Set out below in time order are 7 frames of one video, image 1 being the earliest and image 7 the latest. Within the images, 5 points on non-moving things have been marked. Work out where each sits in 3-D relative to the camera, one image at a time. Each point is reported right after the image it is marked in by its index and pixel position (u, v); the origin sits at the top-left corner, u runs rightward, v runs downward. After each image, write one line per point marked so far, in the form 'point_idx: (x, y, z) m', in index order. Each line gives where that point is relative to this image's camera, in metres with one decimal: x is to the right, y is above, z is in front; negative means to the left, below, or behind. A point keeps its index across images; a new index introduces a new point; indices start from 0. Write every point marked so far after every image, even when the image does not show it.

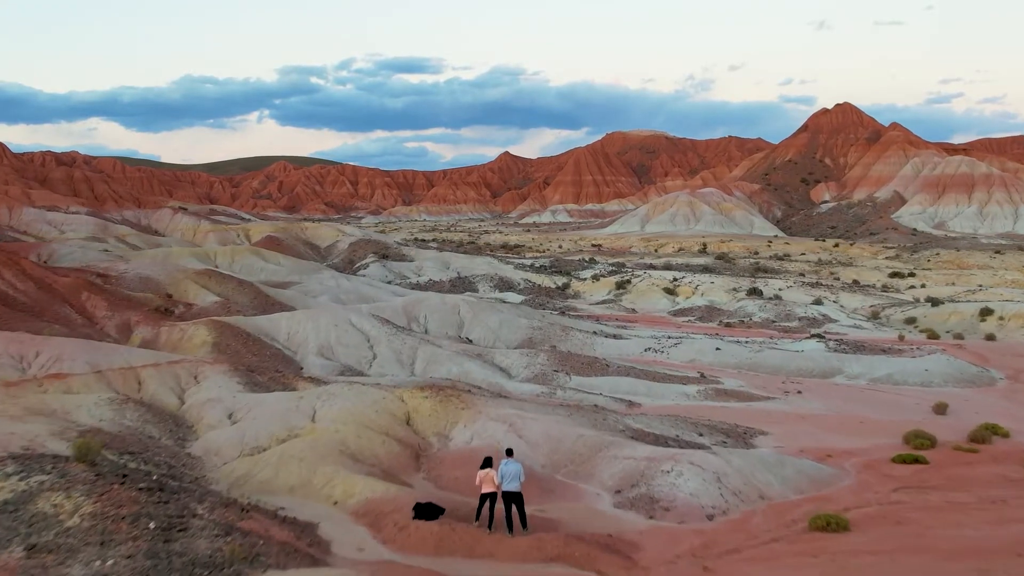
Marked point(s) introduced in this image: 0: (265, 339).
0: (-3.7, -0.8, +18.4) m
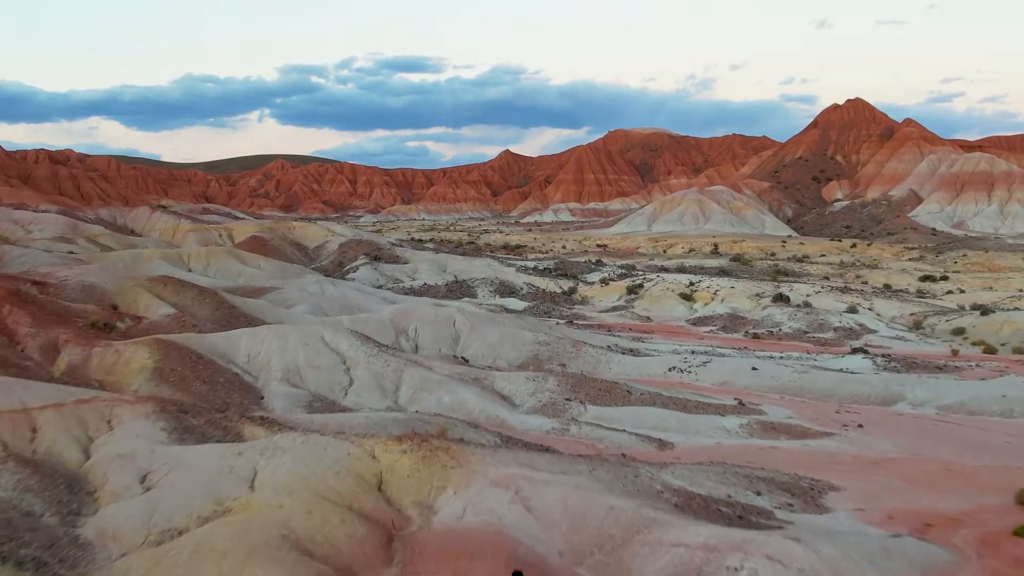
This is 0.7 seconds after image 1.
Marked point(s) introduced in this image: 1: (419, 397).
0: (-3.7, -0.9, +15.3) m
1: (-1.2, -1.4, +15.2) m
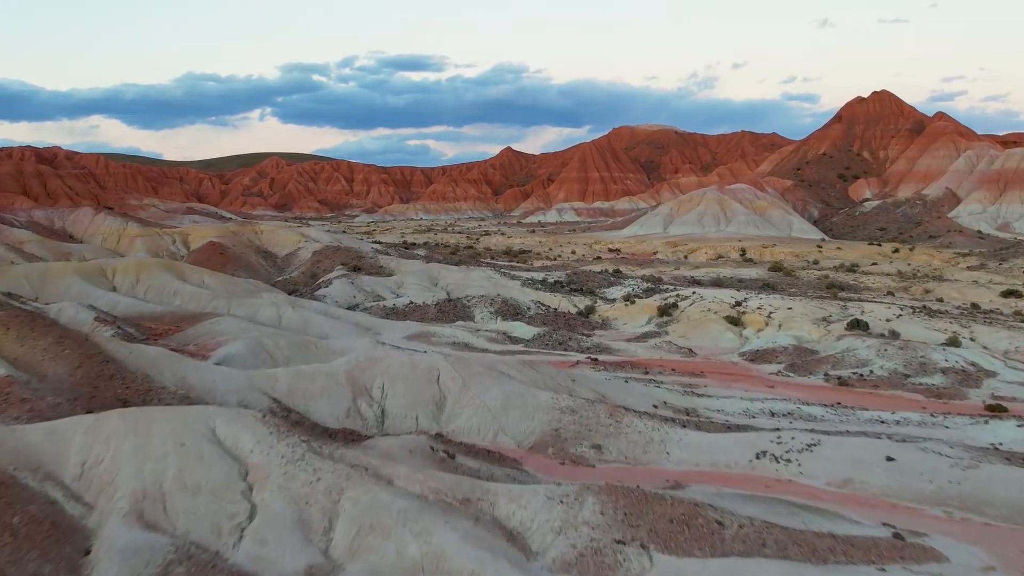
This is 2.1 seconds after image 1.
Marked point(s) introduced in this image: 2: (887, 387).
0: (-3.6, -1.4, +8.9) m
1: (-1.1, -1.9, +8.9) m
2: (+6.0, -1.6, +19.3) m
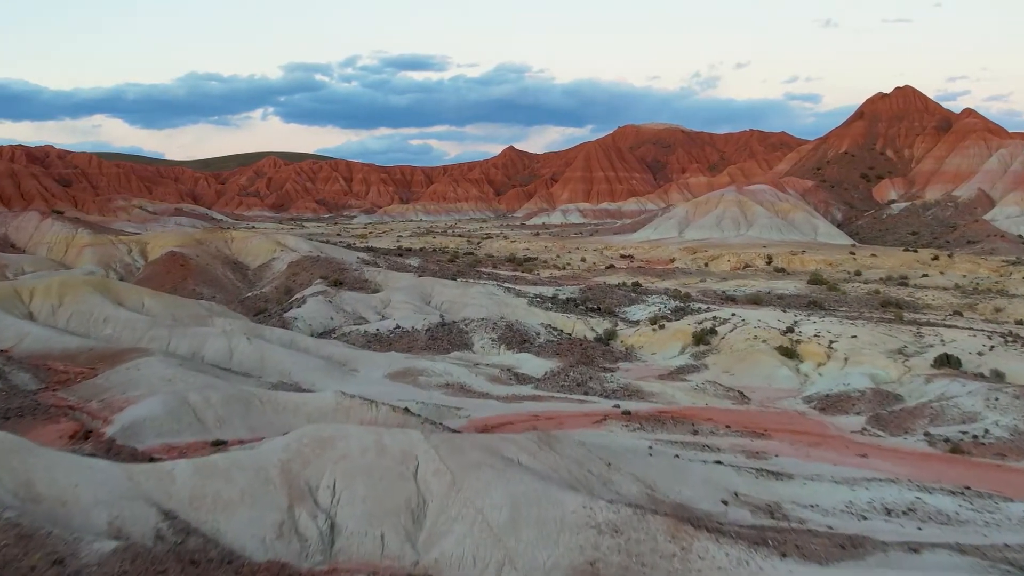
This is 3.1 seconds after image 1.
0: (-3.5, -1.9, +4.3) m
1: (-1.0, -2.3, +4.2) m
2: (+6.1, -2.0, +14.6) m
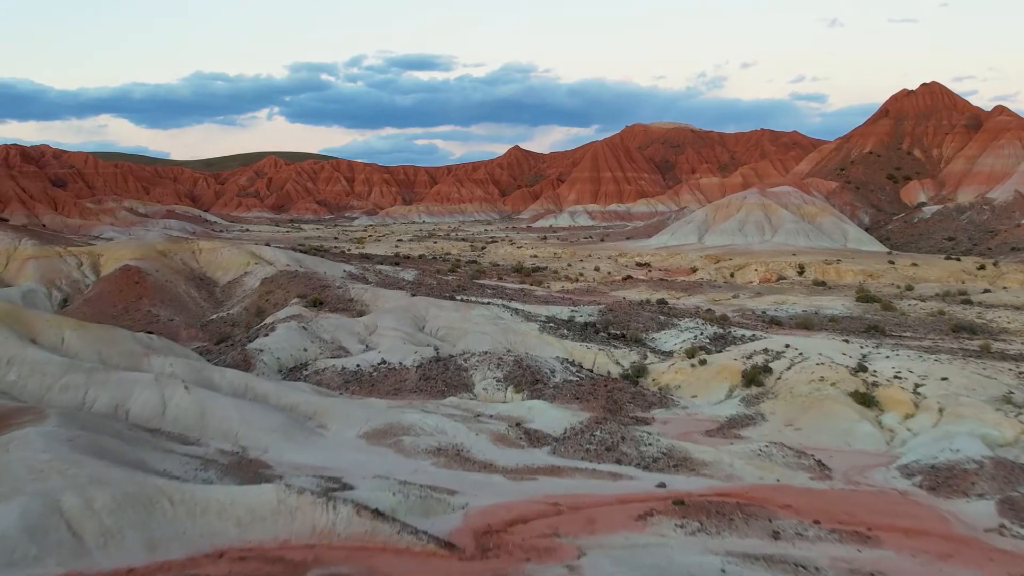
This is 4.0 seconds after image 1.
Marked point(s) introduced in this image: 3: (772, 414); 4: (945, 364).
0: (-3.4, -2.3, 0.0) m
1: (-0.9, -2.8, -0.1) m
2: (+6.2, -2.5, +10.3) m
3: (+3.9, -1.8, +17.9) m
4: (+7.0, -1.2, +19.6) m
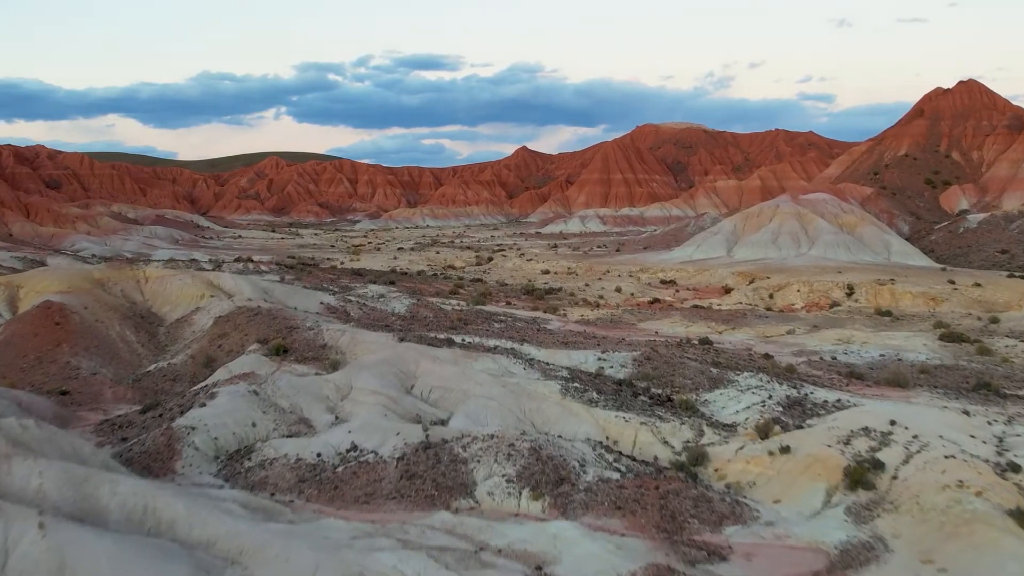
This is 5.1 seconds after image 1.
0: (-3.4, -3.1, -5.2) m
1: (-0.8, -3.5, -5.3) m
2: (+6.3, -3.2, +5.0) m
3: (+4.0, -2.6, +12.6) m
4: (+7.2, -2.0, +14.3) m
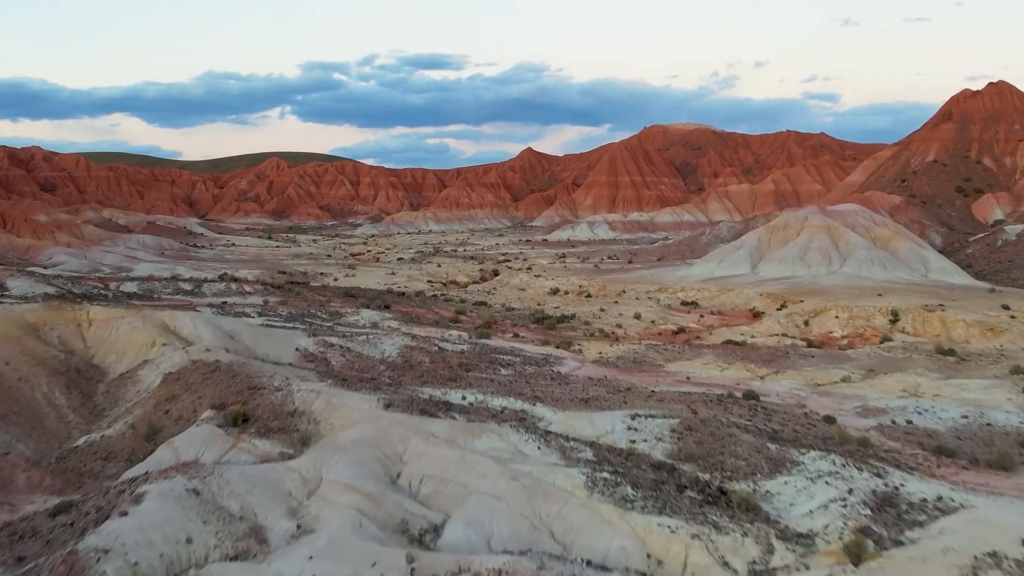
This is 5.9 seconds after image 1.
0: (-3.3, -3.9, -9.0) m
1: (-0.8, -4.3, -9.1) m
2: (+6.4, -4.0, +1.2) m
3: (+4.1, -3.3, +8.8) m
4: (+7.3, -2.8, +10.5) m
